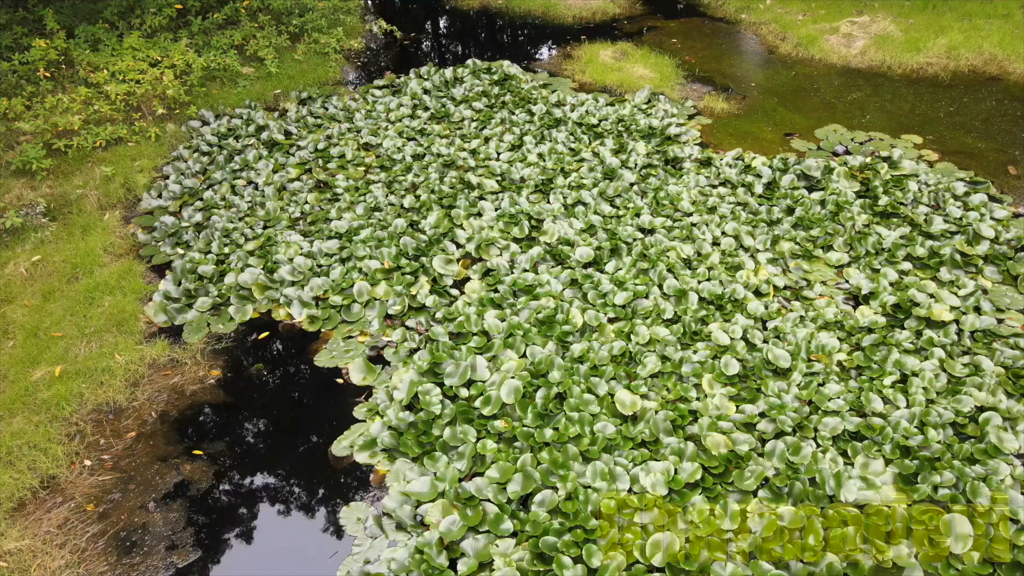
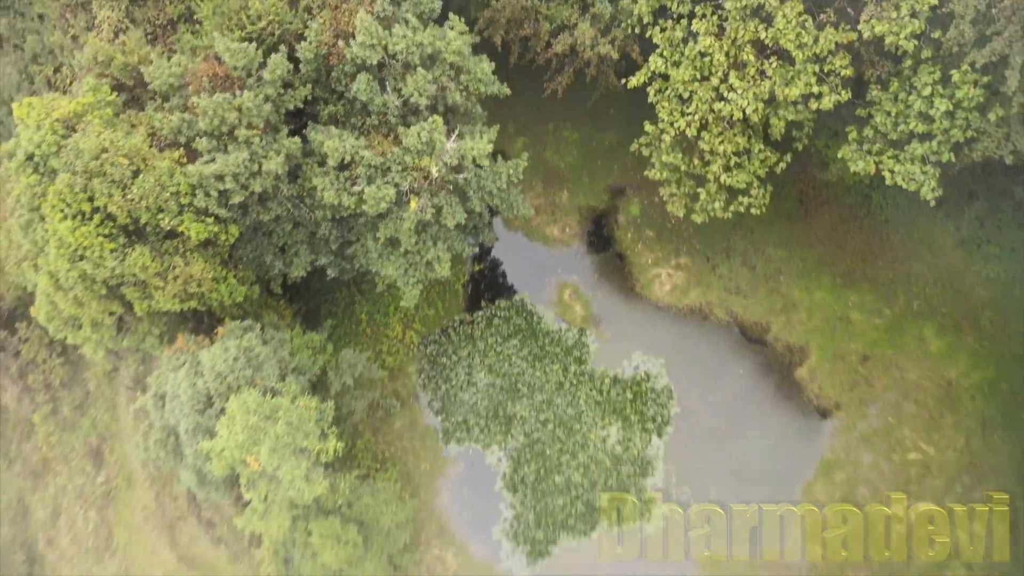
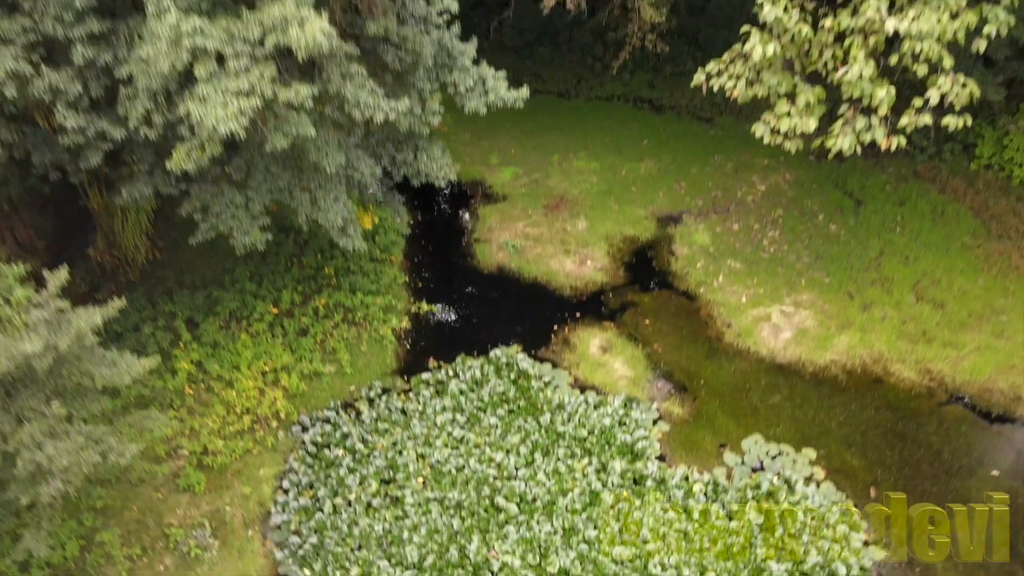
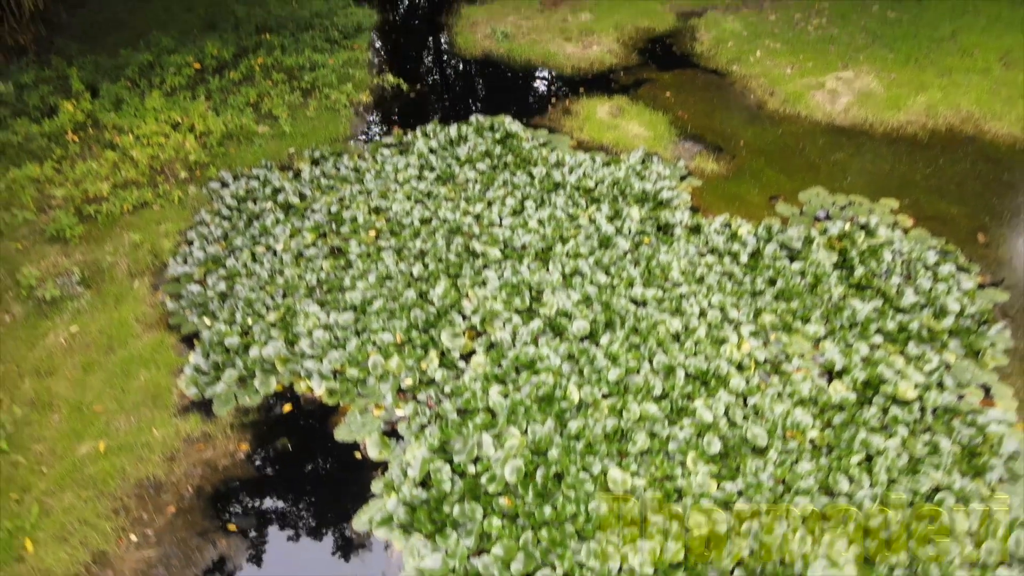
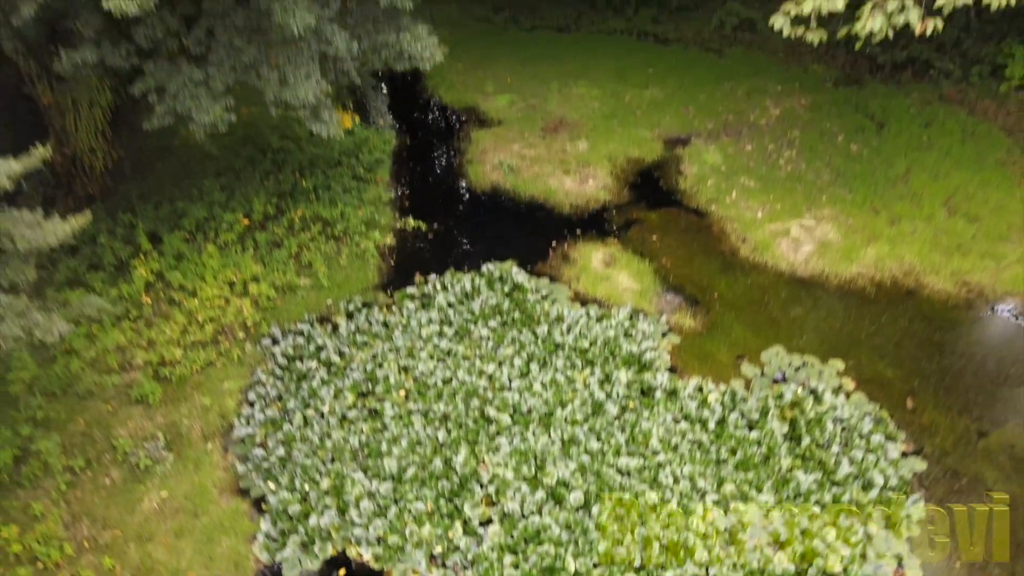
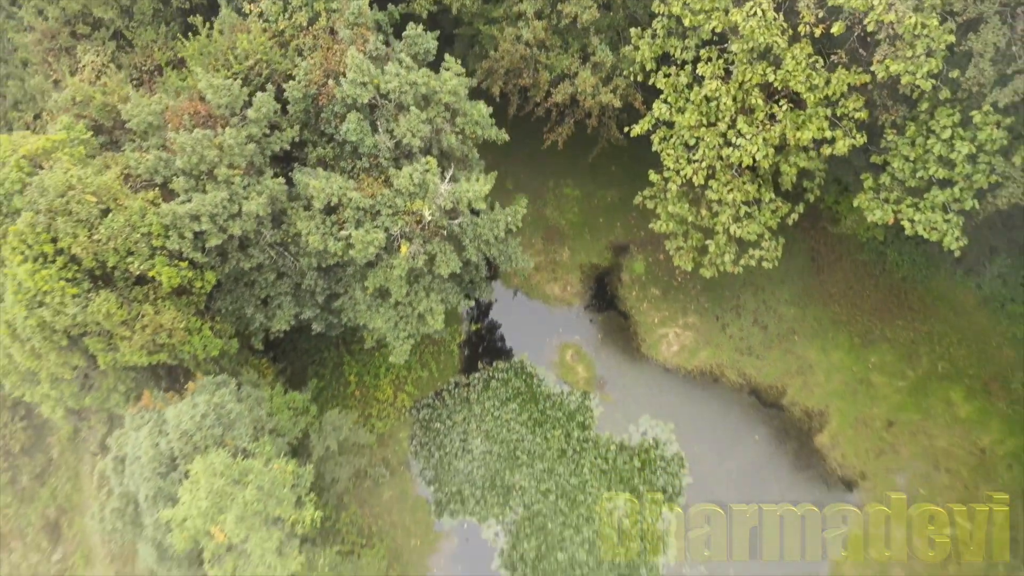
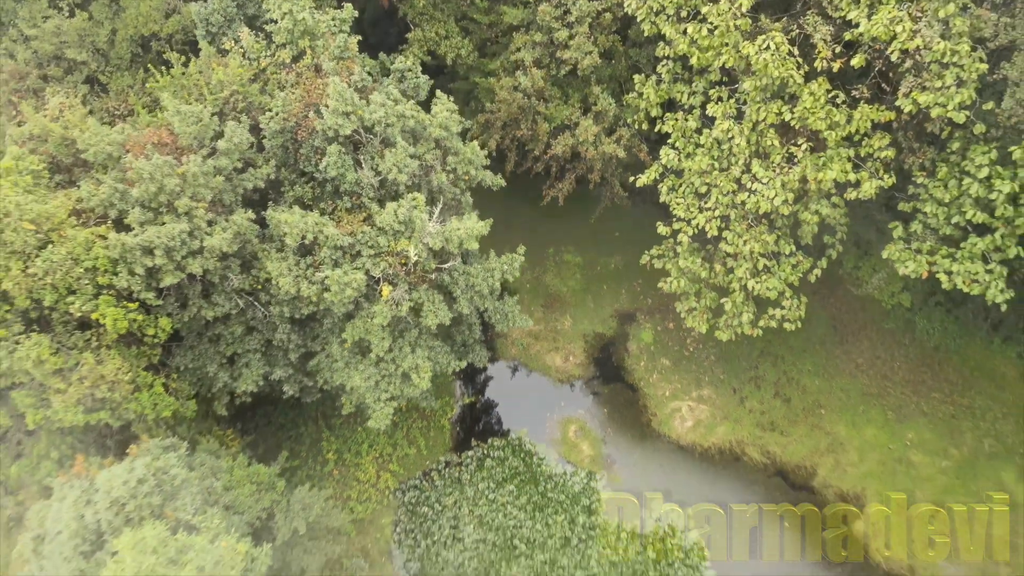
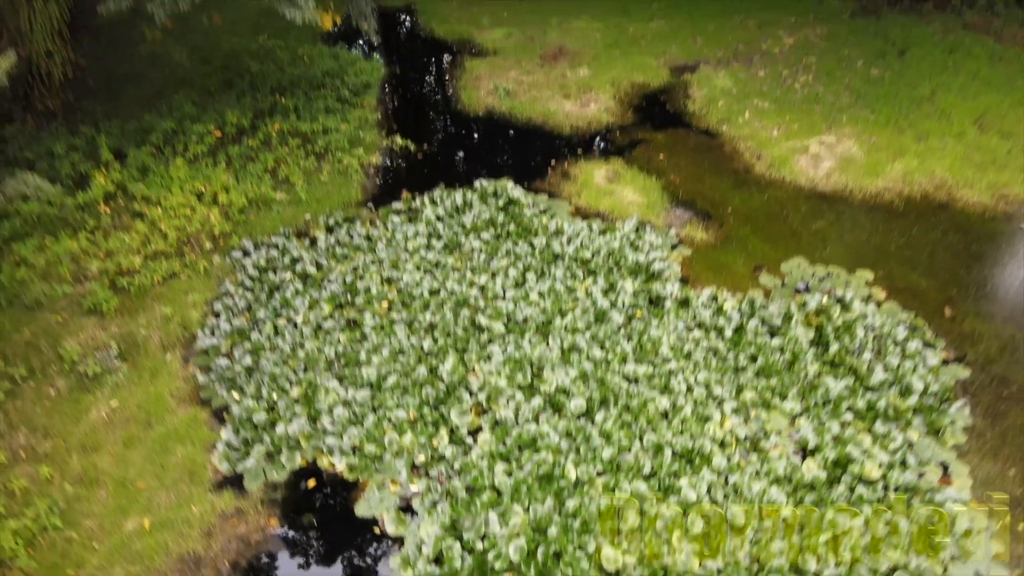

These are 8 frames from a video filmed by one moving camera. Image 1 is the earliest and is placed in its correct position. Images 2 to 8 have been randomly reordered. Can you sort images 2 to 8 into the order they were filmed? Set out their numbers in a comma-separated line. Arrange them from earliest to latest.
4, 8, 5, 3, 7, 6, 2
